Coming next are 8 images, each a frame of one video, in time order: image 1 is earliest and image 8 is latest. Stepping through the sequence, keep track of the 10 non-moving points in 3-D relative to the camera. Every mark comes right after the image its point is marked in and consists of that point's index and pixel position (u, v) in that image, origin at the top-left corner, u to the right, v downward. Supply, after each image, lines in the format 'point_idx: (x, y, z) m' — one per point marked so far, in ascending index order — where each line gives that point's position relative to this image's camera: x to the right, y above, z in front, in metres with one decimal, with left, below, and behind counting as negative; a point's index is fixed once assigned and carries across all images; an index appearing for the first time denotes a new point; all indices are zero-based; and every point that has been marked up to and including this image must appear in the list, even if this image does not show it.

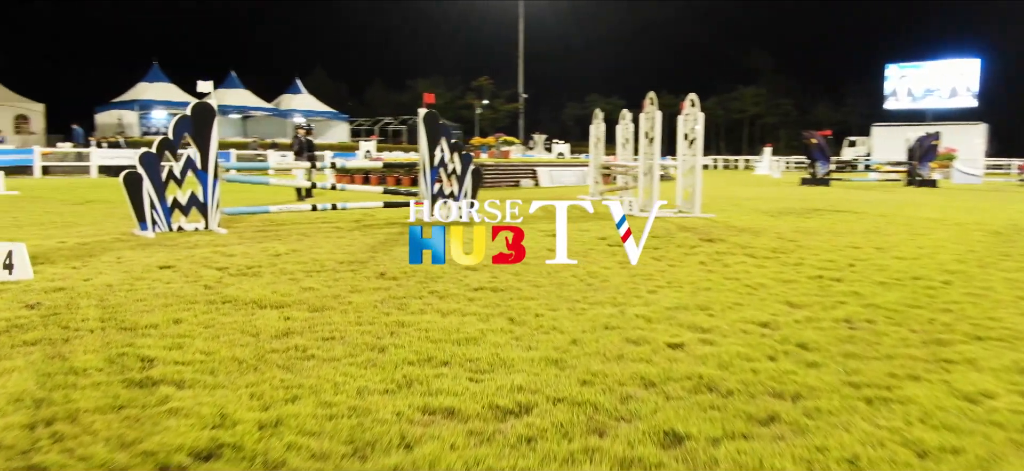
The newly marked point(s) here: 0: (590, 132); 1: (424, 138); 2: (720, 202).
0: (+1.4, +1.8, +13.9) m
1: (-1.0, +1.2, +9.3) m
2: (+3.3, +0.5, +12.3) m
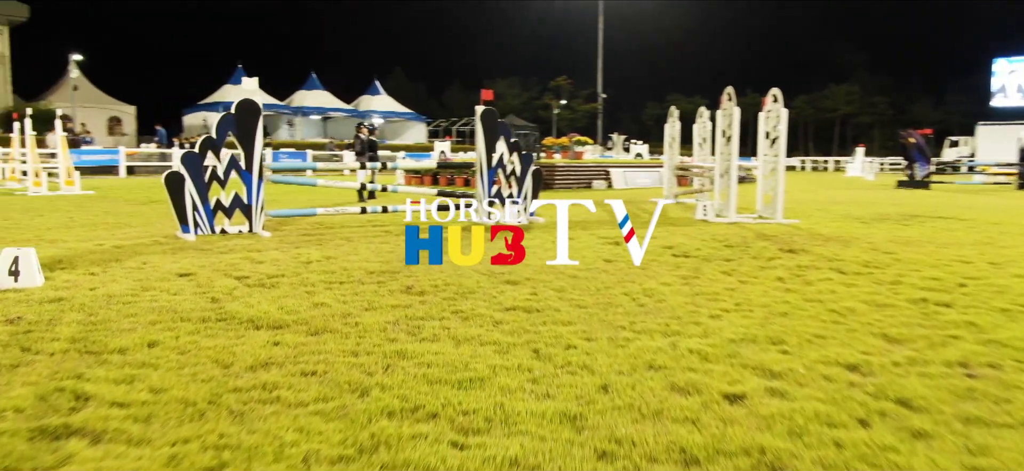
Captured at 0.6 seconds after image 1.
0: (+2.6, +1.7, +13.1) m
1: (-0.3, +1.1, +8.7) m
2: (+4.2, +0.4, +11.3) m
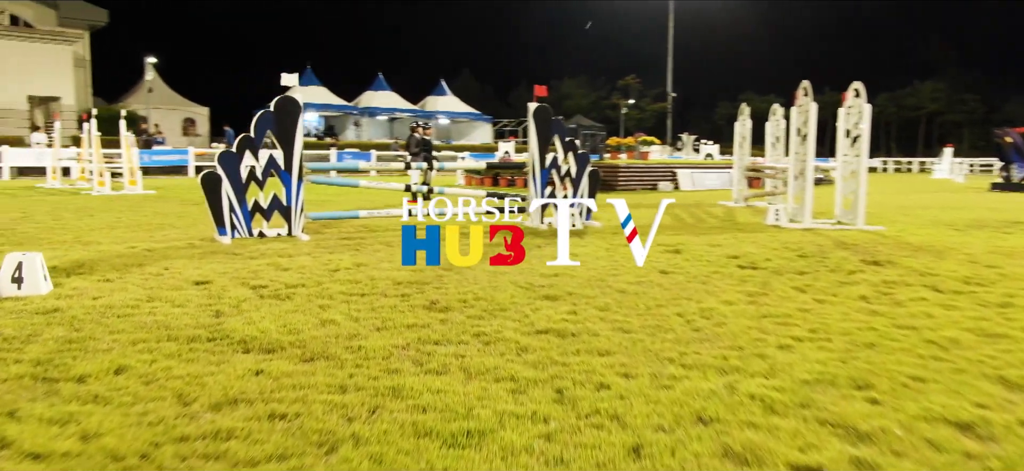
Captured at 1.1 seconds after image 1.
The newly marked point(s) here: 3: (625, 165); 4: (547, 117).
0: (+3.5, +1.7, +12.3) m
1: (+0.2, +1.1, +8.2) m
2: (+5.0, +0.3, +10.4) m
3: (+2.4, +1.5, +16.7) m
4: (+0.4, +1.2, +8.3) m
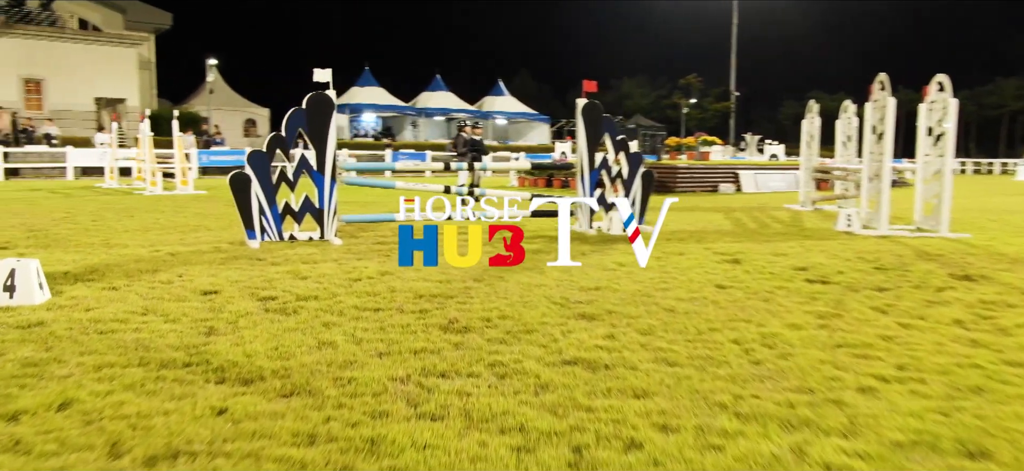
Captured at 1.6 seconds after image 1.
0: (+4.3, +1.6, +11.6) m
1: (+0.7, +1.0, +7.7) m
2: (+5.6, +0.2, +9.5) m
3: (+3.5, +1.4, +15.9) m
4: (+0.8, +1.2, +7.7) m
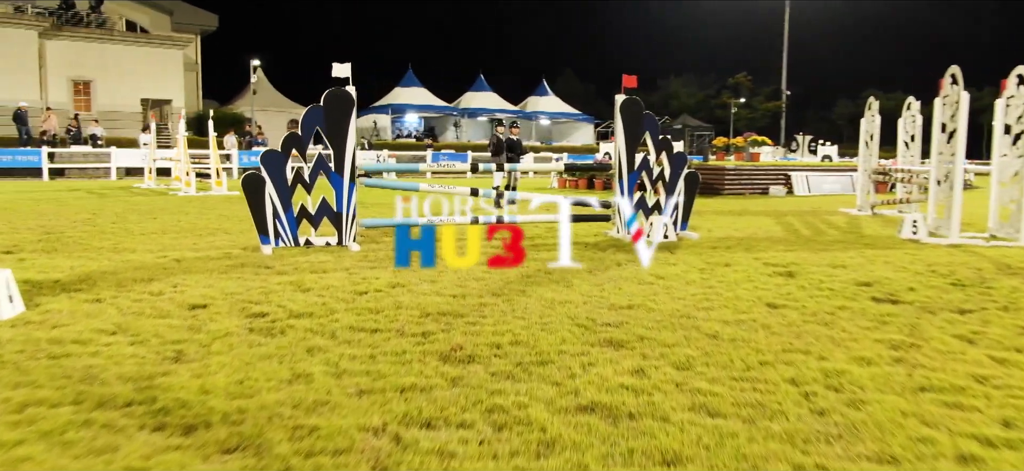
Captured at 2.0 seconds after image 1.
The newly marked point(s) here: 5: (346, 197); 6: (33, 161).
0: (+4.8, +1.5, +10.8) m
1: (+1.0, +0.9, +7.1) m
2: (+6.0, +0.1, +8.6) m
3: (+4.3, +1.3, +15.2) m
4: (+1.2, +1.1, +7.2) m
5: (-1.4, +0.3, +6.4) m
6: (-12.1, +1.9, +19.9) m
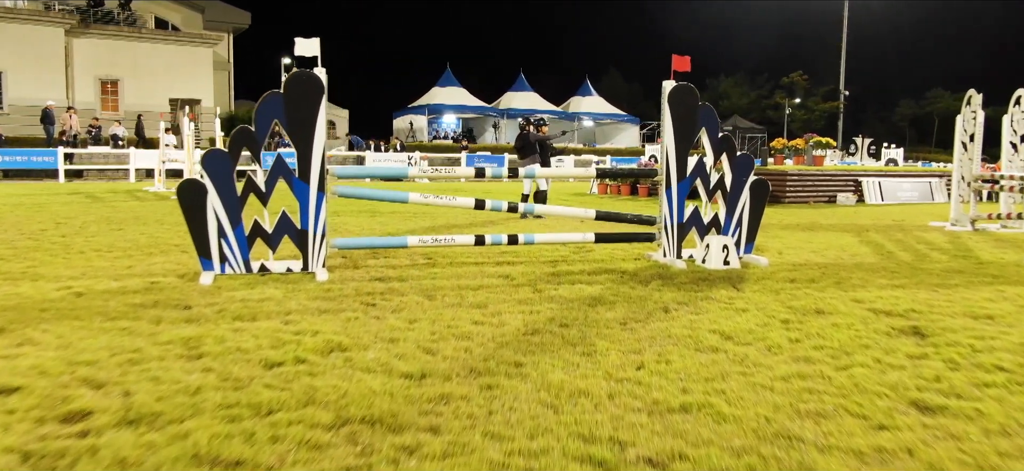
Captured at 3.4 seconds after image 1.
0: (+5.1, +1.3, +9.0) m
1: (+1.1, +0.8, +5.6) m
2: (+6.2, -0.1, +6.8) m
3: (+4.8, +1.1, +13.5) m
4: (+1.3, +0.9, +5.6) m
5: (-1.3, +0.2, +5.0) m
6: (-11.2, +1.8, +19.1) m
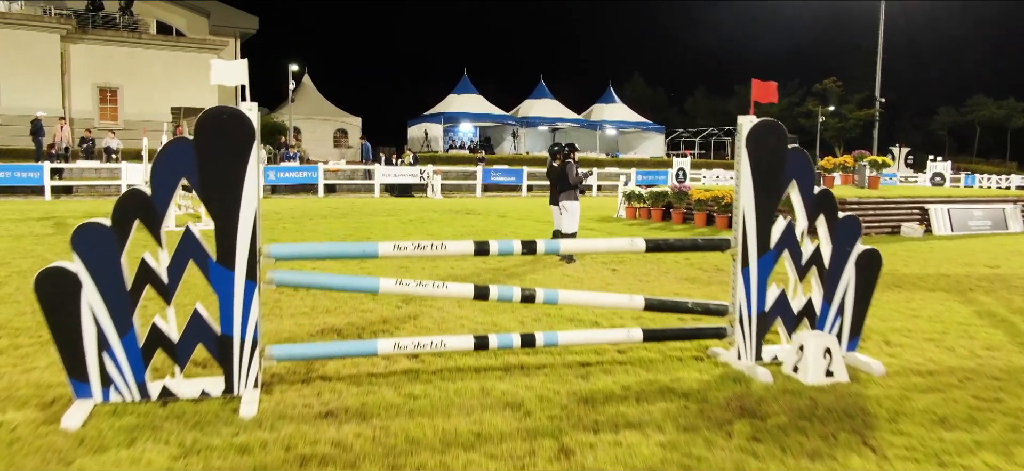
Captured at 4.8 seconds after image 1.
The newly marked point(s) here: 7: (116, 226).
0: (+5.3, +0.7, +7.4) m
1: (+1.2, +0.3, +4.0) m
2: (+6.3, -0.6, +5.1) m
3: (+5.1, +0.6, +11.8) m
4: (+1.4, +0.5, +4.0) m
5: (-1.2, -0.3, +3.5) m
6: (-10.8, +1.3, +17.8) m
7: (-1.7, 0.0, +3.2) m
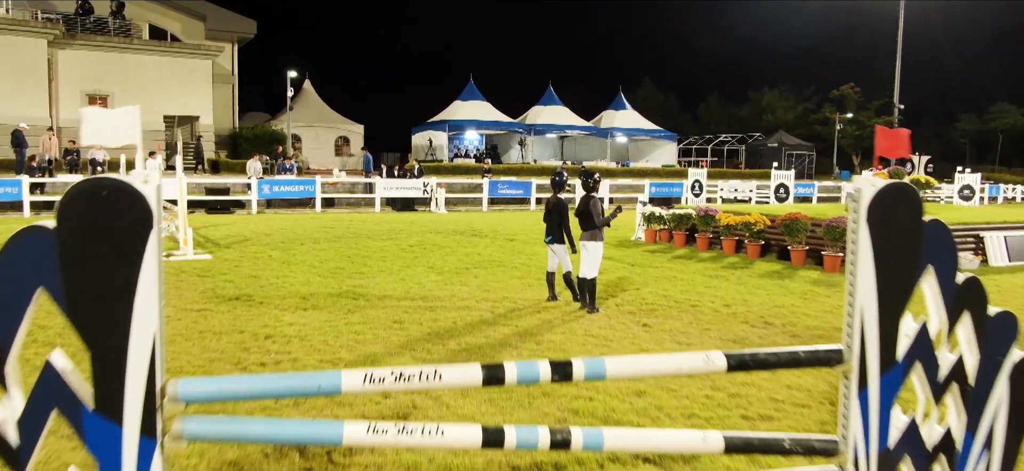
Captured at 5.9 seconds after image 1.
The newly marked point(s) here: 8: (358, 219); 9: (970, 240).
0: (+5.4, +0.3, +6.2) m
1: (+1.3, -0.1, +2.8) m
2: (+6.4, -1.0, +3.9) m
3: (+5.3, +0.1, +10.6) m
4: (+1.5, +0.1, +2.9) m
5: (-1.1, -0.7, +2.3) m
6: (-10.6, +0.9, +16.7) m
7: (-1.6, -0.4, +2.1) m
8: (-3.5, +0.4, +17.6) m
9: (+6.5, -0.1, +11.1) m
